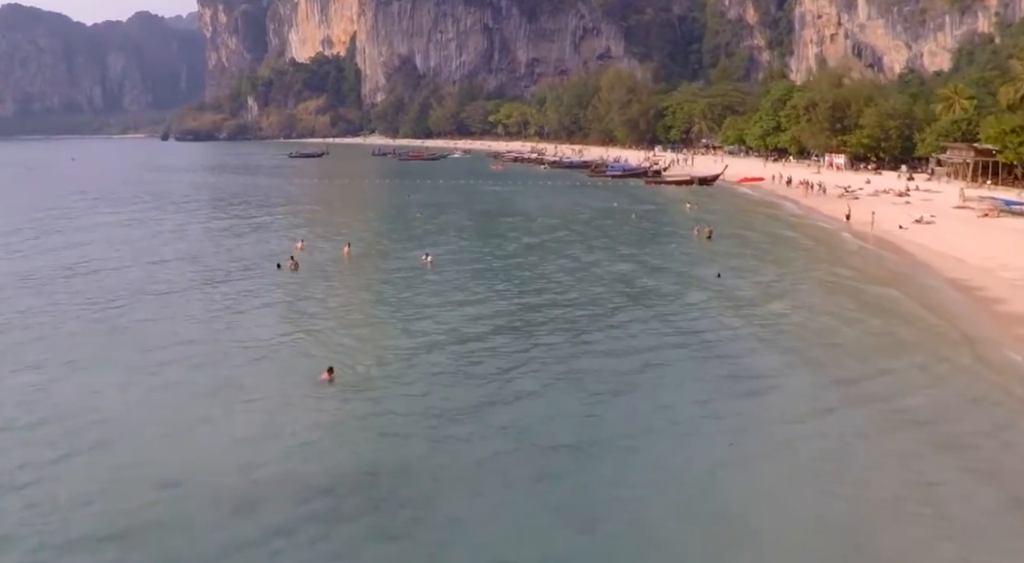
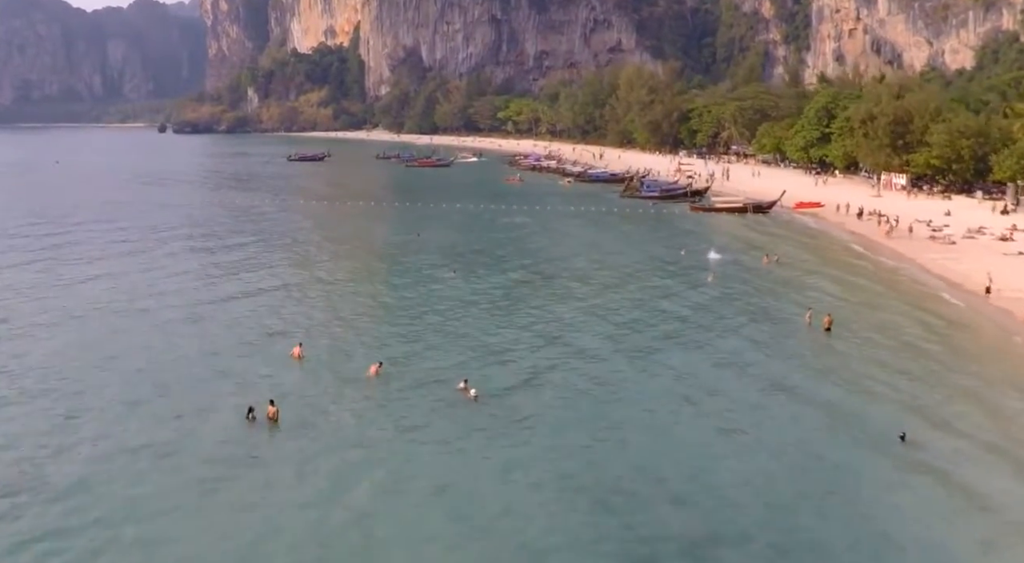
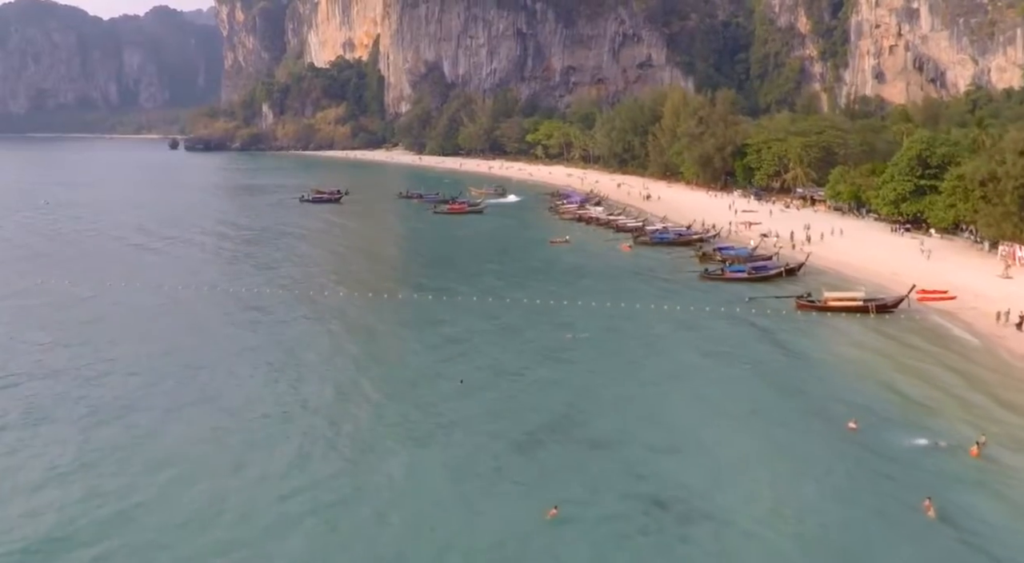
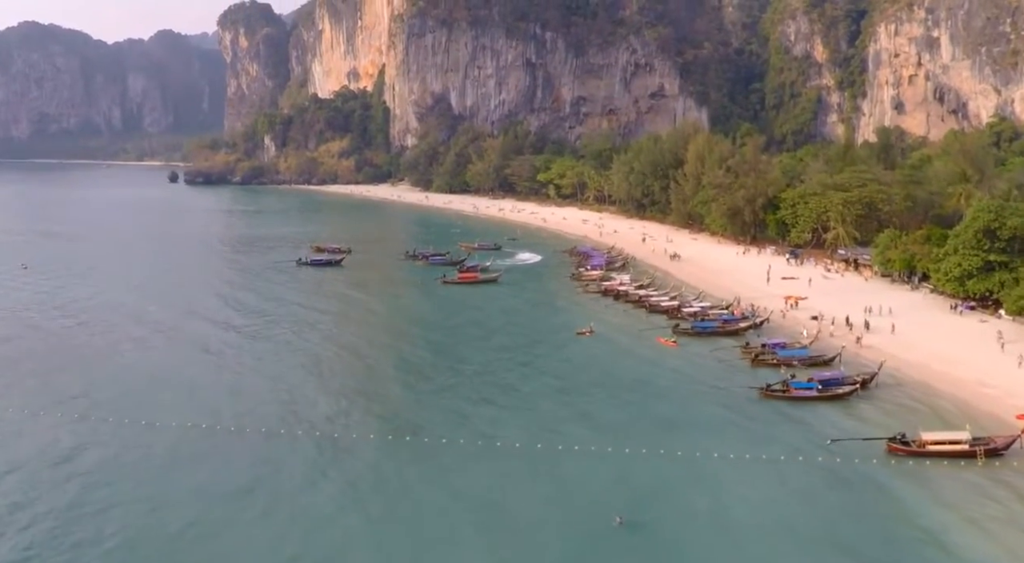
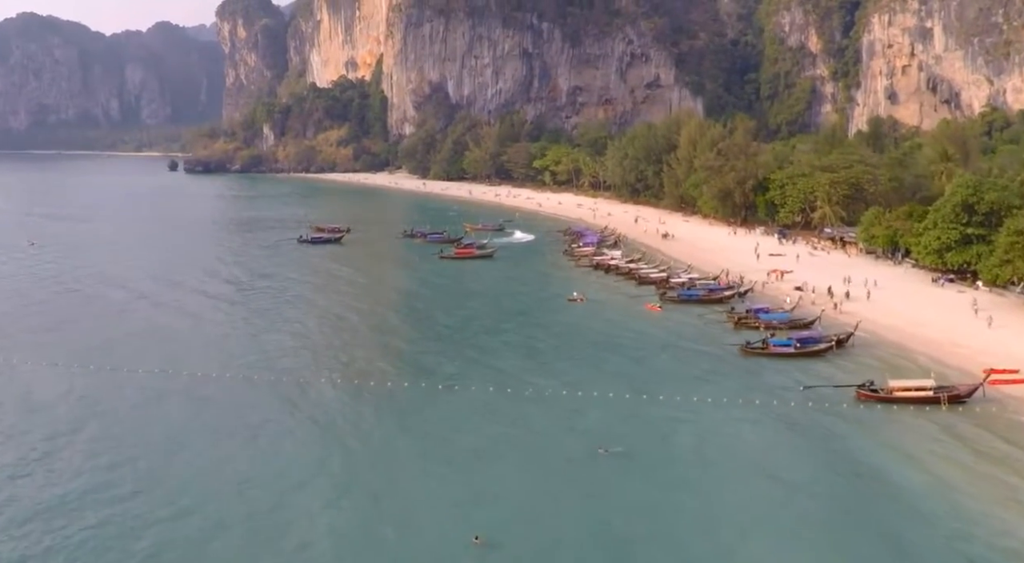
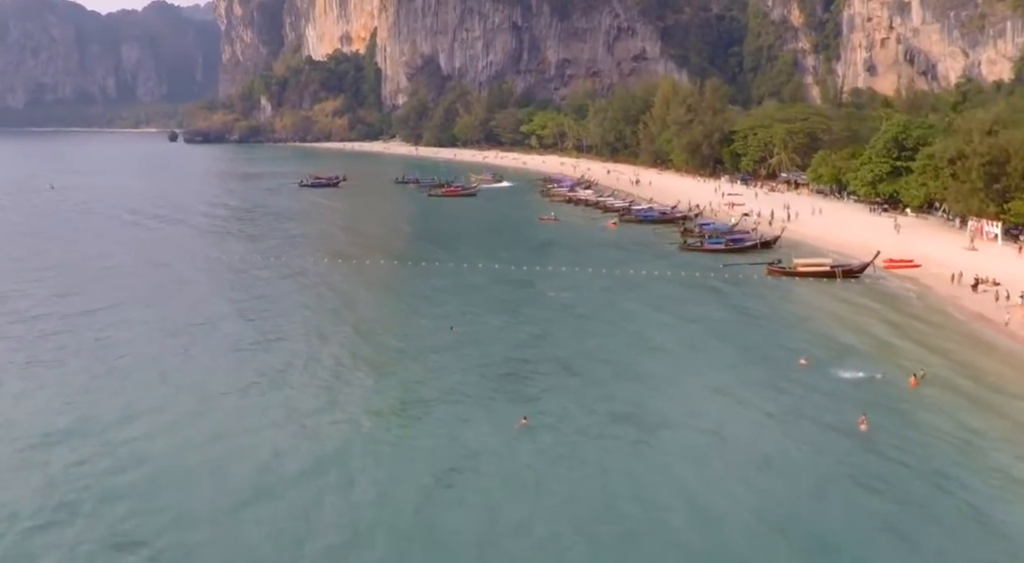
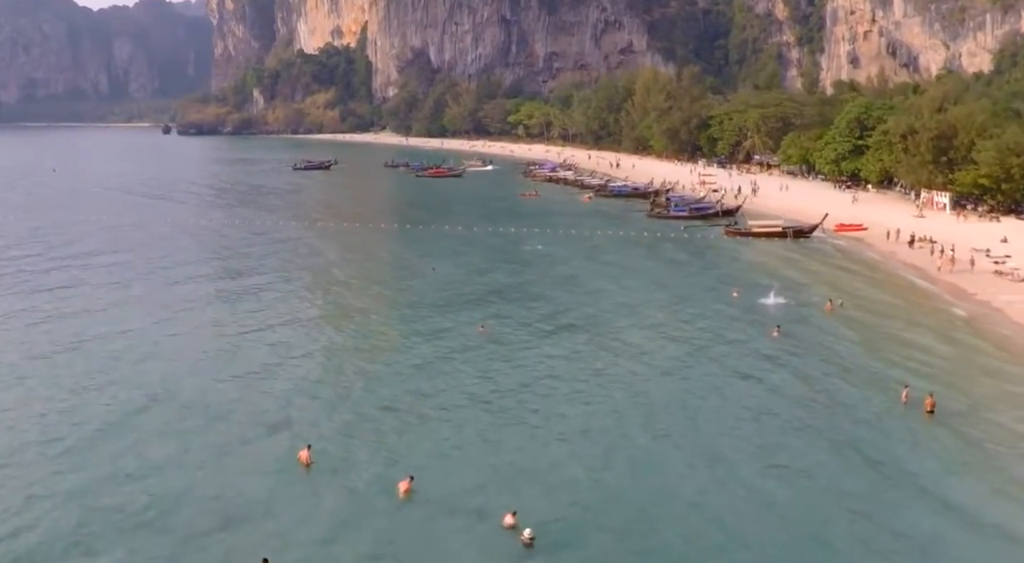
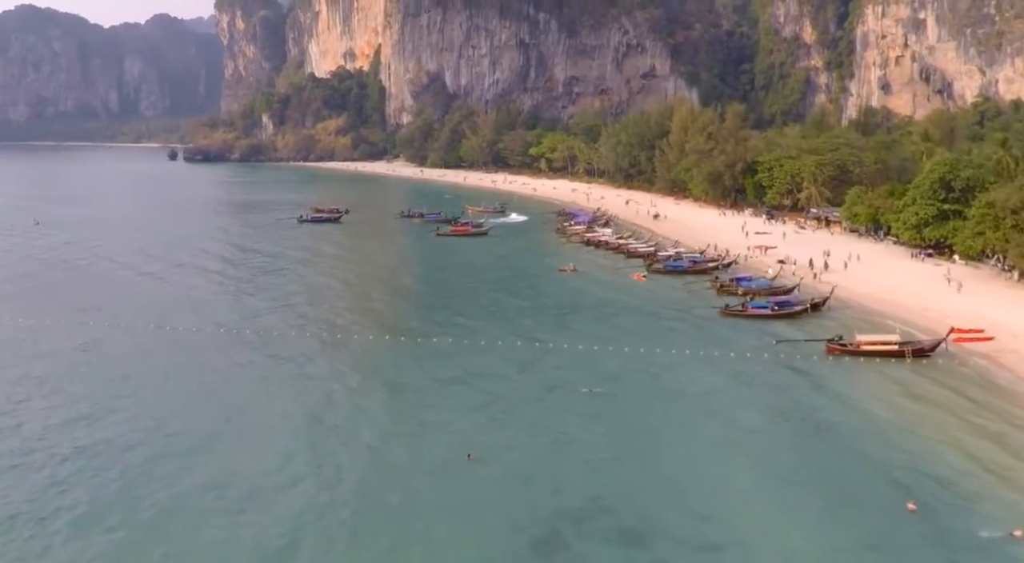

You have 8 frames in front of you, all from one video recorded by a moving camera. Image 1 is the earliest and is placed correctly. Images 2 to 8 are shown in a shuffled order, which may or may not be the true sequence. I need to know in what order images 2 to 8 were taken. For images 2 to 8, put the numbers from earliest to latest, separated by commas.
2, 7, 6, 3, 8, 5, 4
